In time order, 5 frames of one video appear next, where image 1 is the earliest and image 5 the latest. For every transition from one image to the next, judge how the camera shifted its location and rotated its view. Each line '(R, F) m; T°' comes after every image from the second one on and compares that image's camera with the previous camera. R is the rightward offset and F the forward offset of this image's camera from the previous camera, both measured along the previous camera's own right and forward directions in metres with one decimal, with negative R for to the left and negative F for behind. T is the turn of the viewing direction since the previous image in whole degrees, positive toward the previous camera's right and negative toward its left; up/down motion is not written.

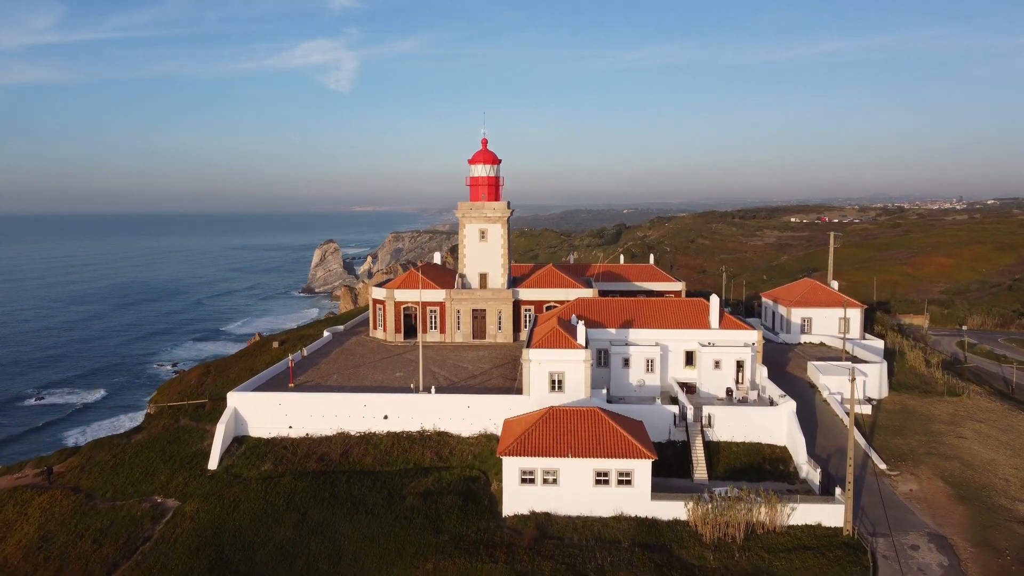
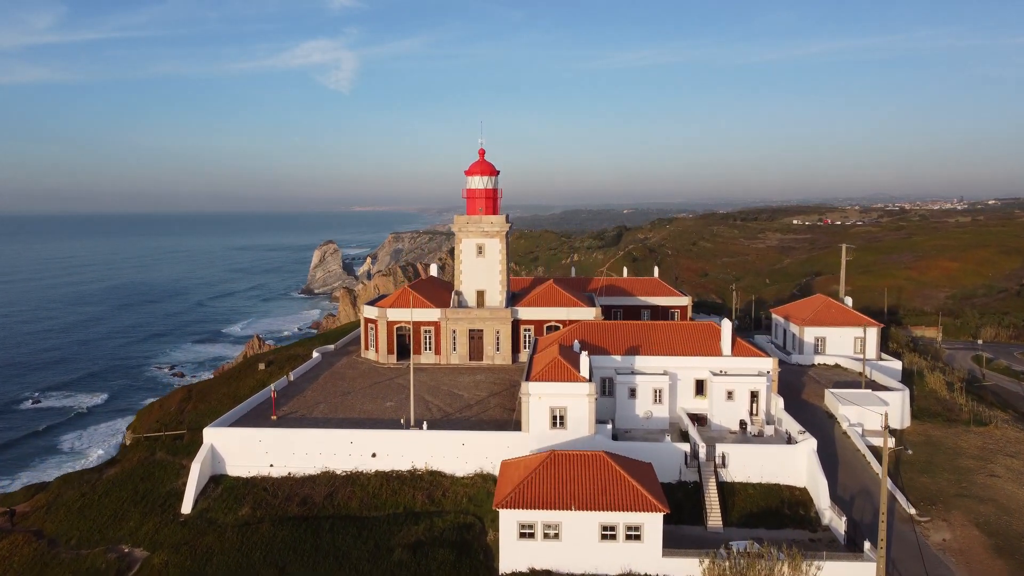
(+0.1, +1.2) m; 0°
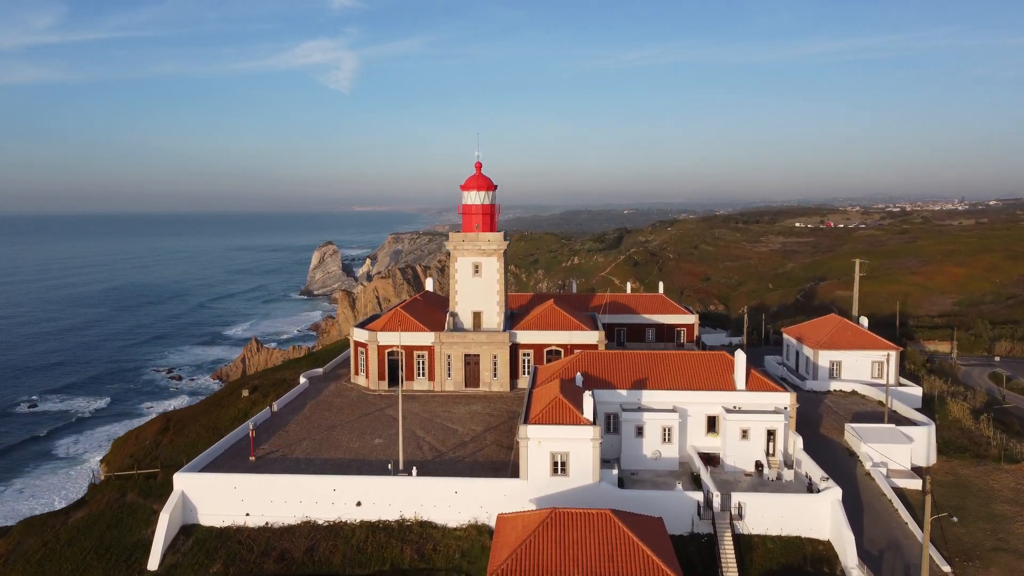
(+0.1, +1.3) m; 0°
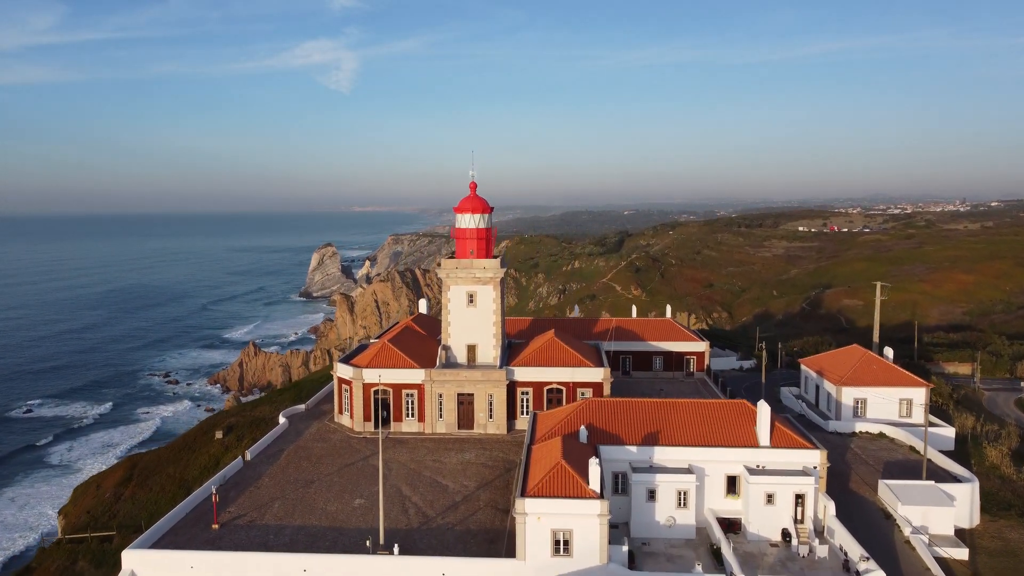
(+0.1, +1.8) m; 0°
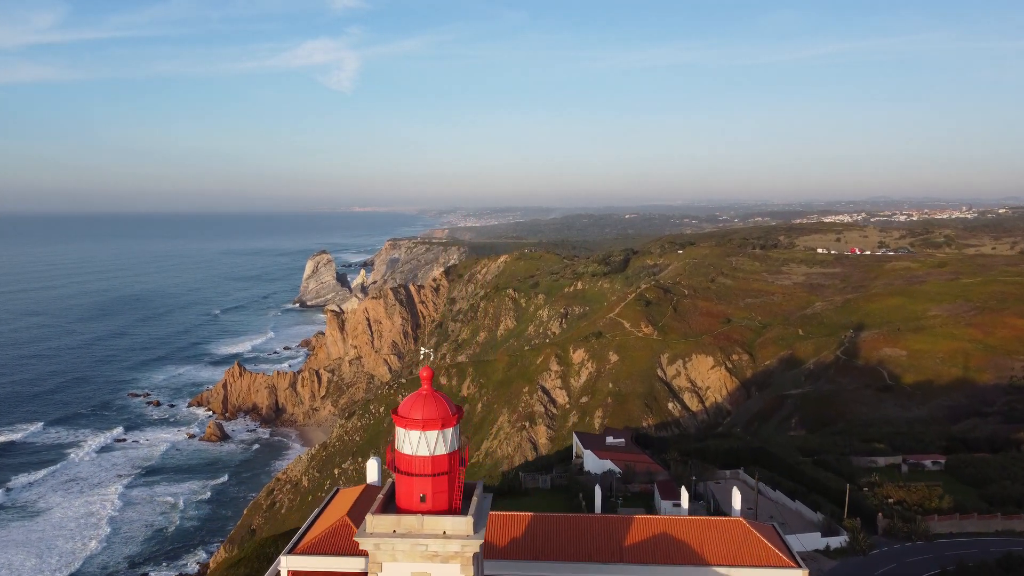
(+0.3, +9.3) m; 0°
